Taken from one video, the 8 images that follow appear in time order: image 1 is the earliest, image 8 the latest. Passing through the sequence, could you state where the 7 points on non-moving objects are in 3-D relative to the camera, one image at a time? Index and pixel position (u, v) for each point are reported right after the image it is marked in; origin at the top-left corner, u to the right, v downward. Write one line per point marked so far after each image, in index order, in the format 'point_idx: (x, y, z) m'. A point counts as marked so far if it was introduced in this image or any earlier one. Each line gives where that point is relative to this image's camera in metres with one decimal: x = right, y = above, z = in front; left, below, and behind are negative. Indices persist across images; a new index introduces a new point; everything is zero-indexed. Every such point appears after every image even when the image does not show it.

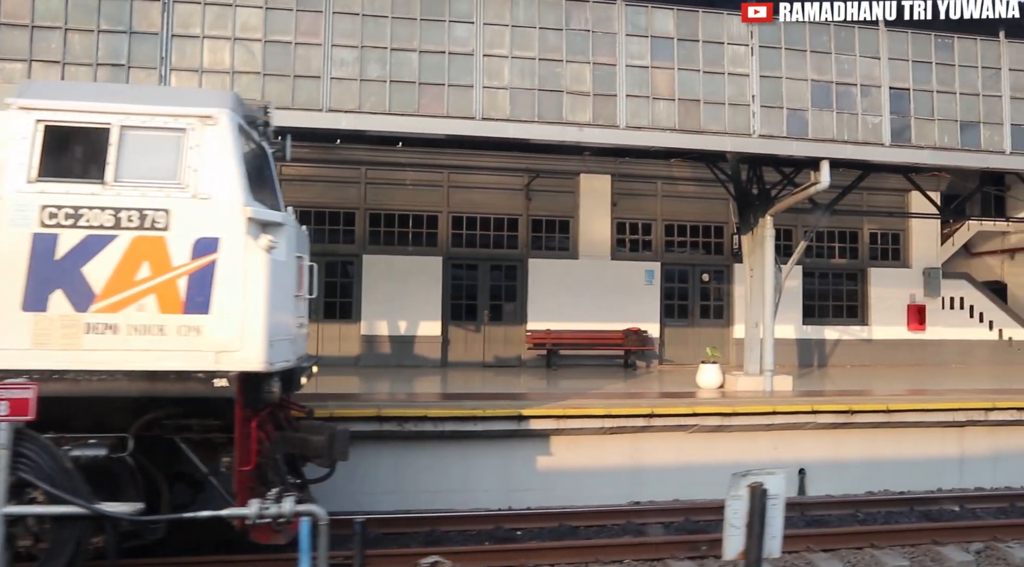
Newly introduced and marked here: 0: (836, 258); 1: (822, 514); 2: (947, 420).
0: (+6.0, +0.5, +14.5) m
1: (+3.0, -2.3, +7.6) m
2: (+5.3, -1.7, +9.4) m
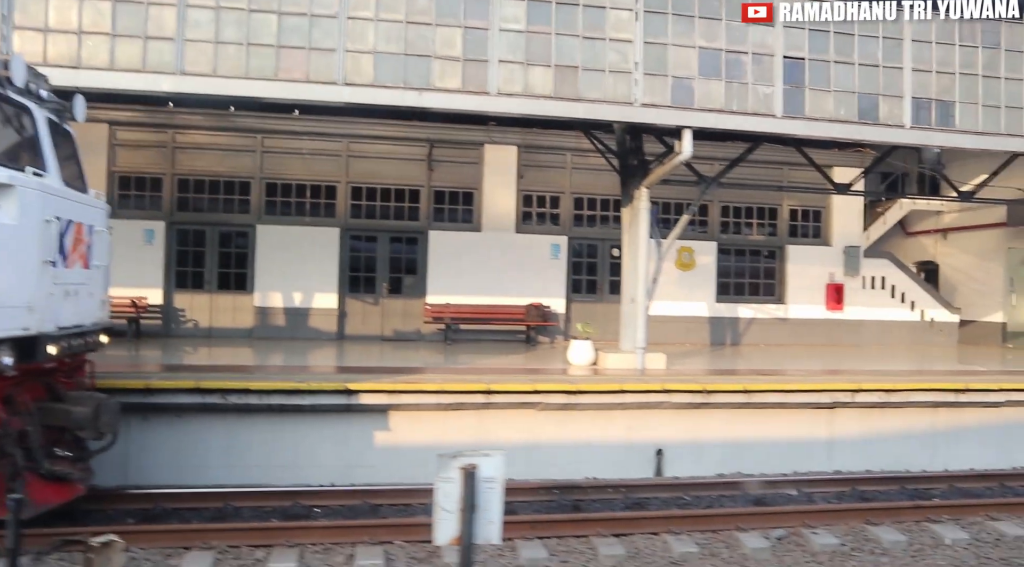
0: (+4.4, +0.9, +14.1) m
1: (+1.2, -2.0, +7.4) m
2: (+3.5, -1.4, +9.1) m
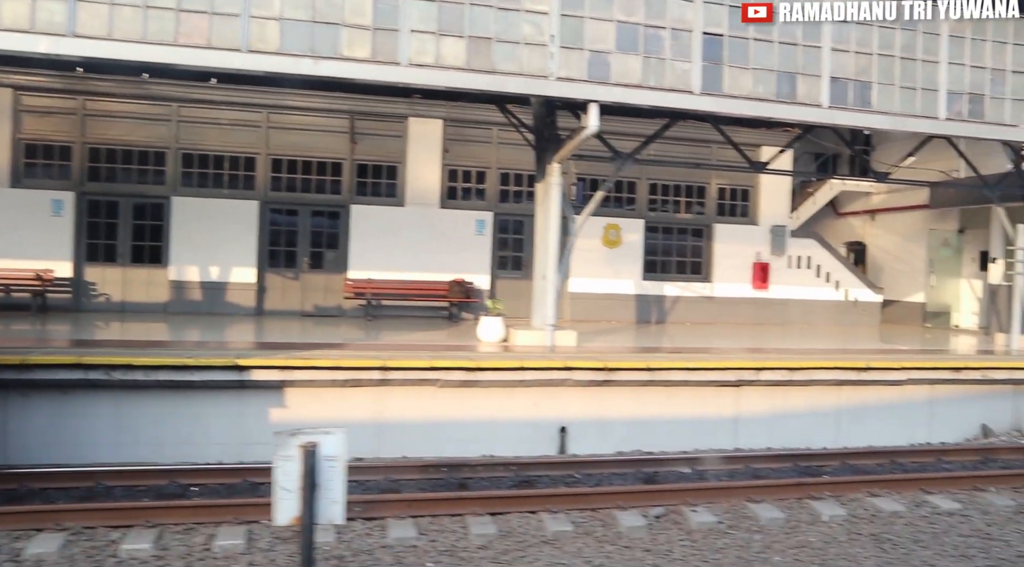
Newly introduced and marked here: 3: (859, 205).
0: (+3.0, +1.3, +14.1) m
1: (+0.2, -1.8, +7.3) m
2: (+2.4, -1.1, +9.2) m
3: (+7.2, +1.6, +16.1) m
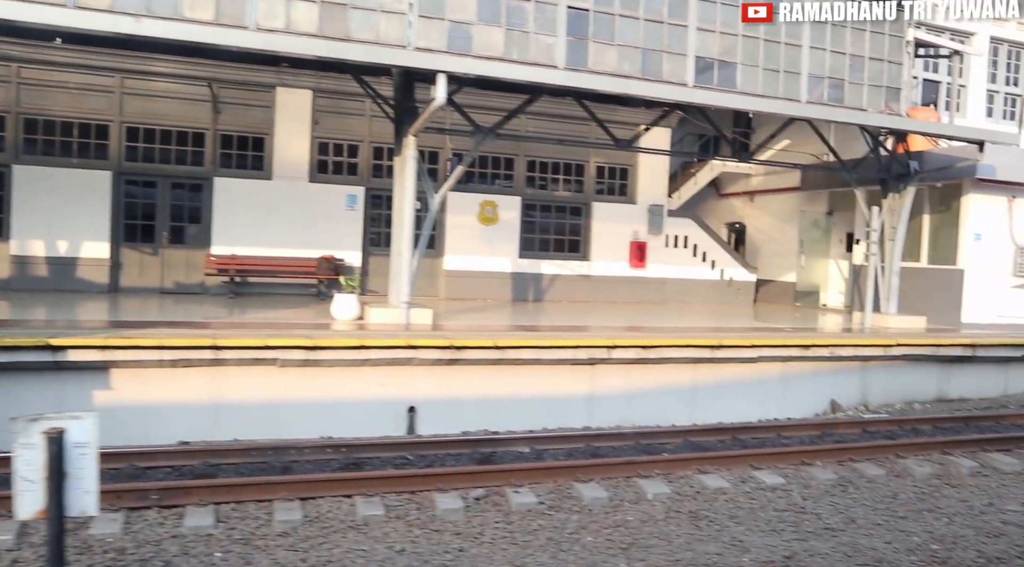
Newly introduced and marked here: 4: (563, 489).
0: (+0.8, +1.7, +14.0) m
1: (-1.4, -1.6, +7.1) m
2: (+0.7, -0.9, +9.1) m
3: (+4.8, +2.1, +16.4) m
4: (+0.4, -1.7, +6.5) m
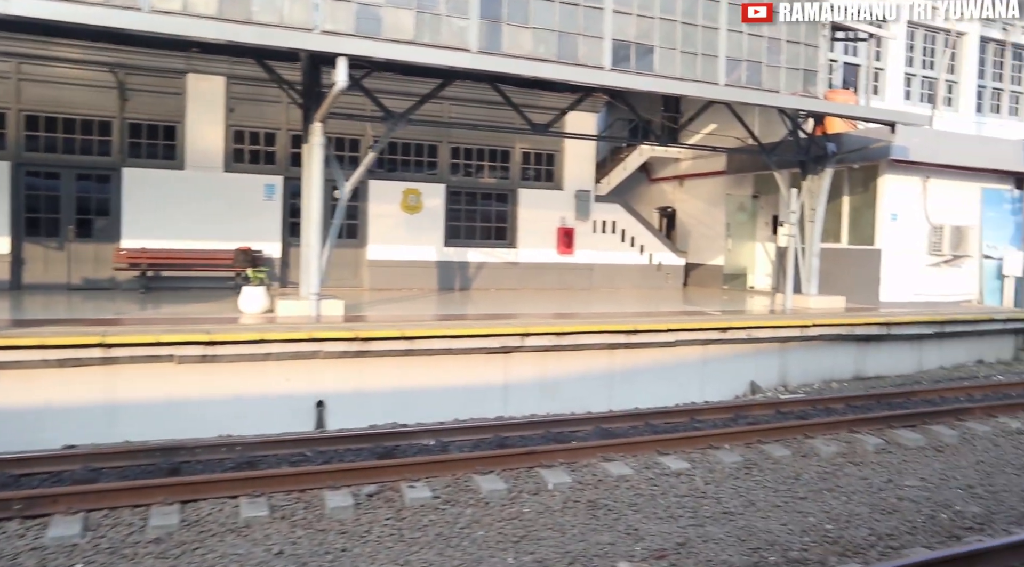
0: (-0.5, +1.9, +13.9) m
1: (-2.2, -1.5, +6.9) m
2: (-0.3, -0.7, +9.0) m
3: (+3.3, +2.4, +16.5) m
4: (-0.4, -1.6, +6.4) m
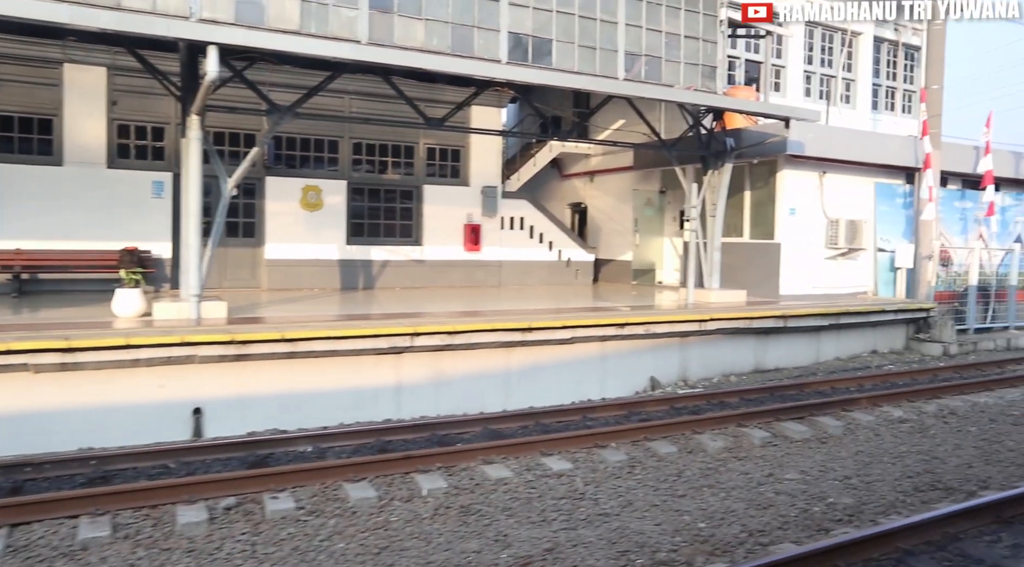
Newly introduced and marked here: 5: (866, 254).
0: (-2.1, +1.9, +13.5) m
1: (-3.3, -1.5, +6.4) m
2: (-1.6, -0.7, +8.7) m
3: (+1.4, +2.5, +16.4) m
4: (-1.4, -1.6, +6.1) m
5: (+6.3, +0.5, +13.7) m
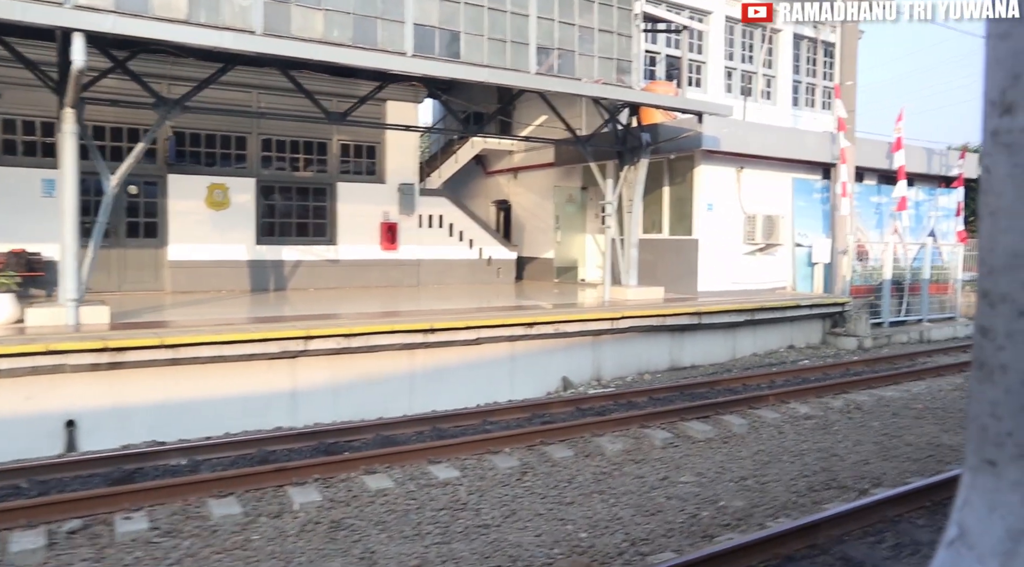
0: (-3.6, +1.9, +13.0) m
1: (-4.2, -1.6, +5.9) m
2: (-2.7, -0.7, +8.2) m
3: (-0.2, +2.5, +16.2) m
4: (-2.3, -1.6, +5.7) m
5: (+4.8, +0.6, +13.8) m
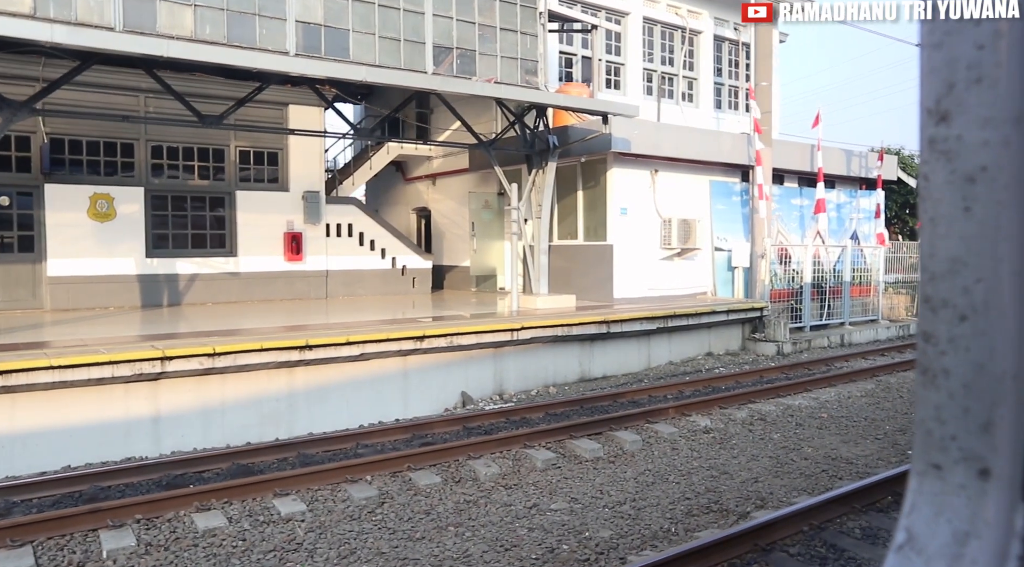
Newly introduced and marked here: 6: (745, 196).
0: (-5.0, +1.7, +12.3) m
1: (-5.3, -1.8, +5.1) m
2: (-3.9, -0.9, +7.5) m
3: (-1.8, +2.3, +15.6) m
4: (-3.4, -1.8, +5.0) m
5: (+3.3, +0.5, +13.5) m
6: (+4.2, +1.6, +14.0) m
